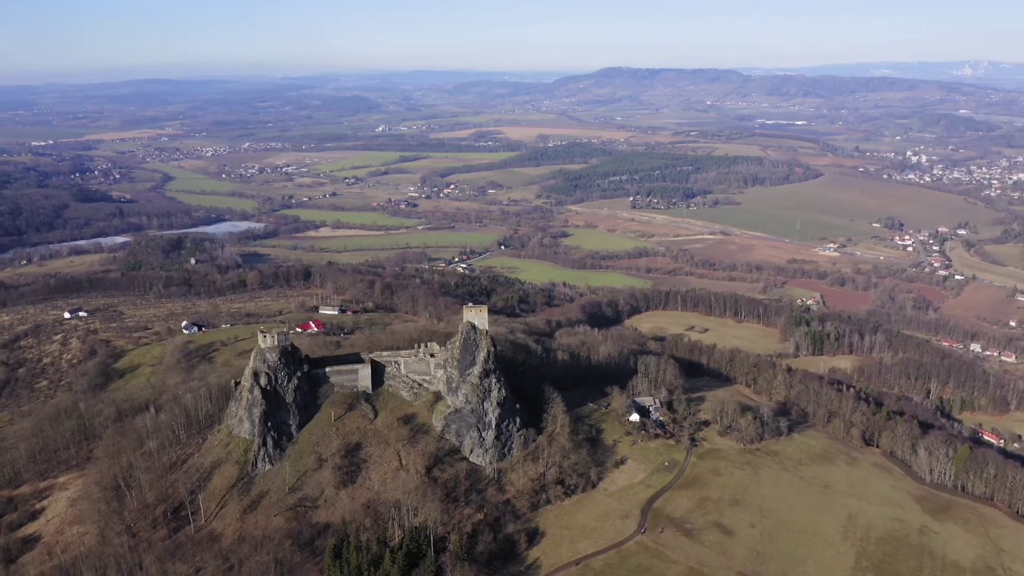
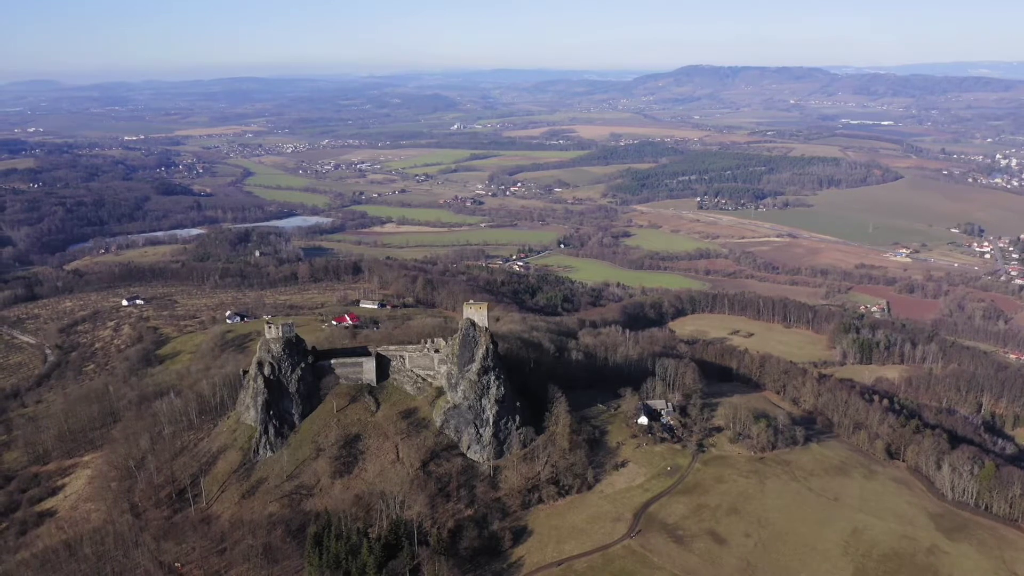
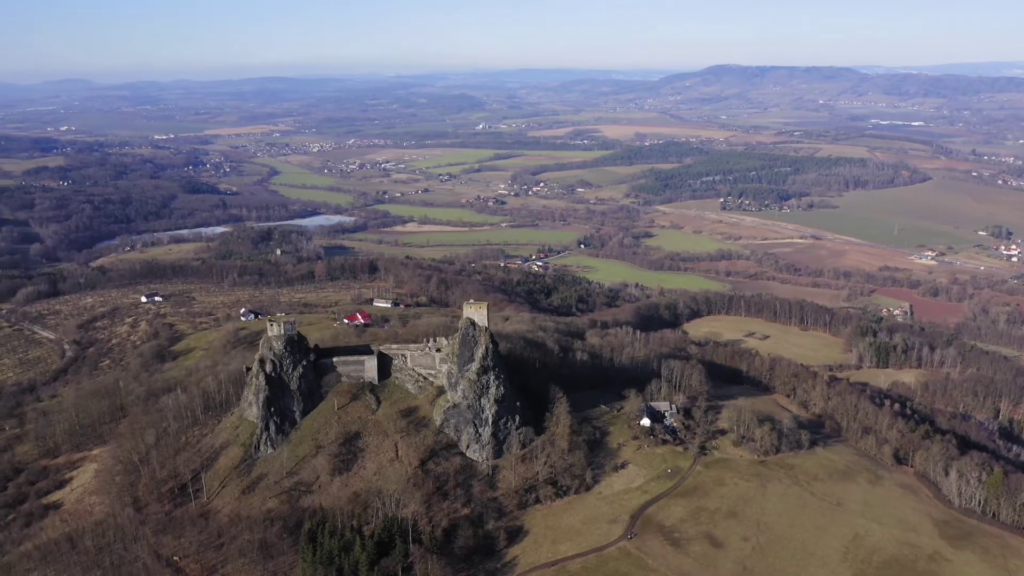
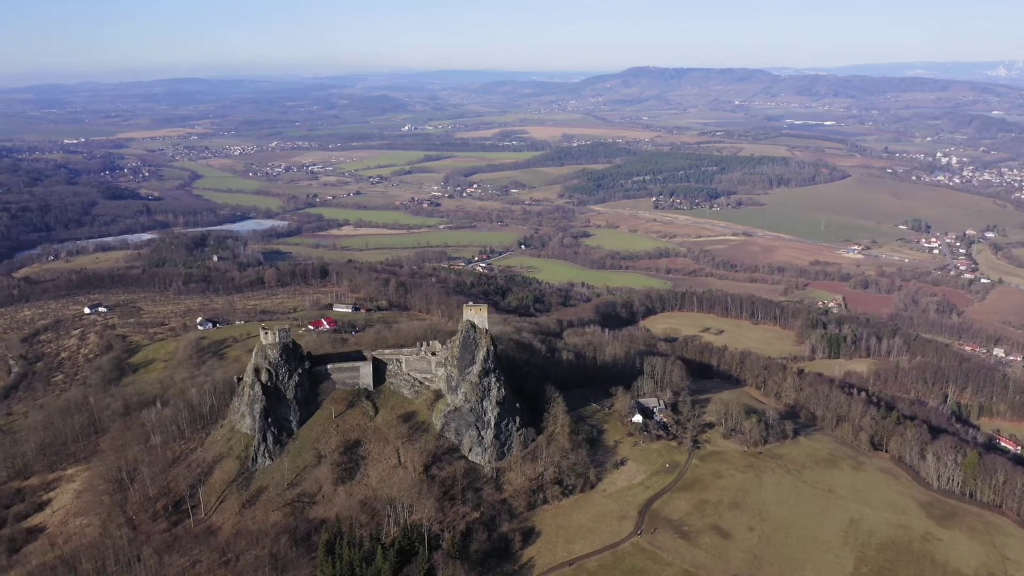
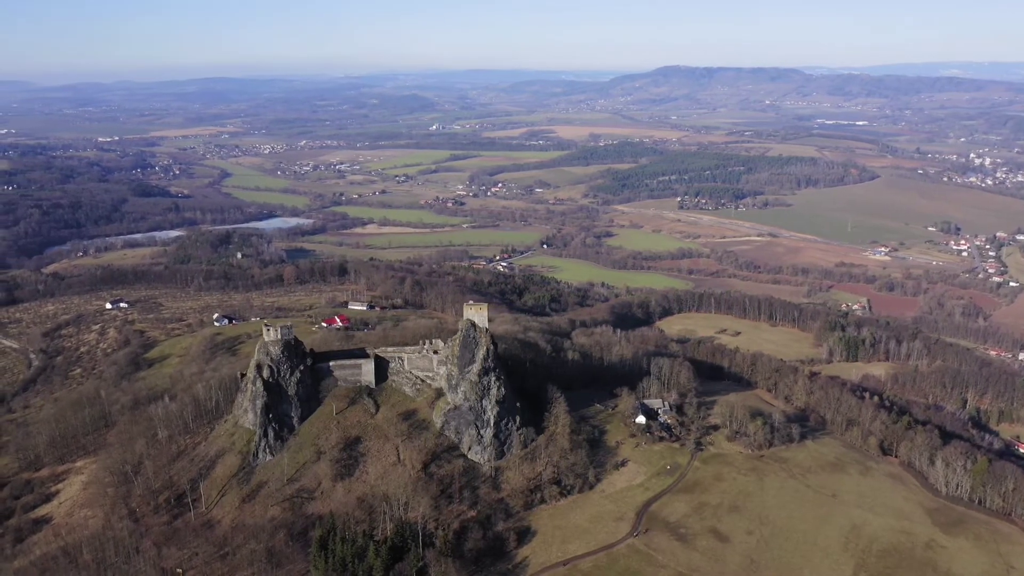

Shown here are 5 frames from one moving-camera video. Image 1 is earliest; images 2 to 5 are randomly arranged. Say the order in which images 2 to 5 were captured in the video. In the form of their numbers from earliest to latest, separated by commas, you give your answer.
4, 5, 2, 3
